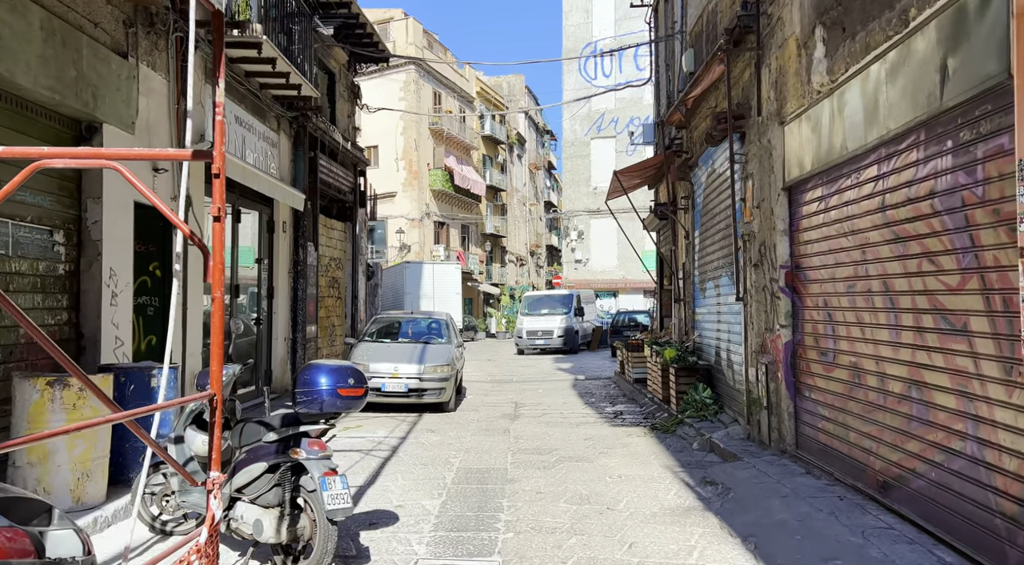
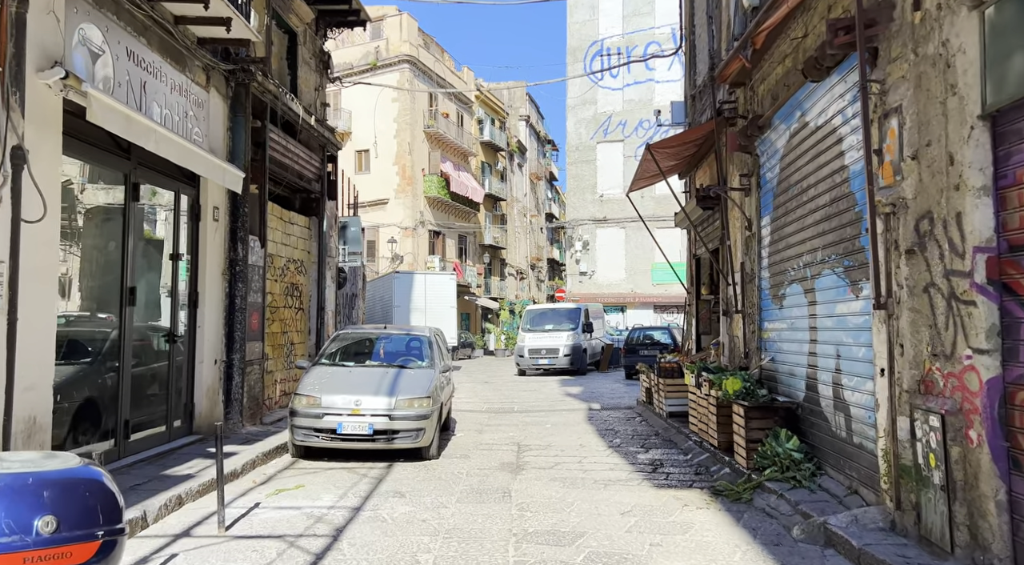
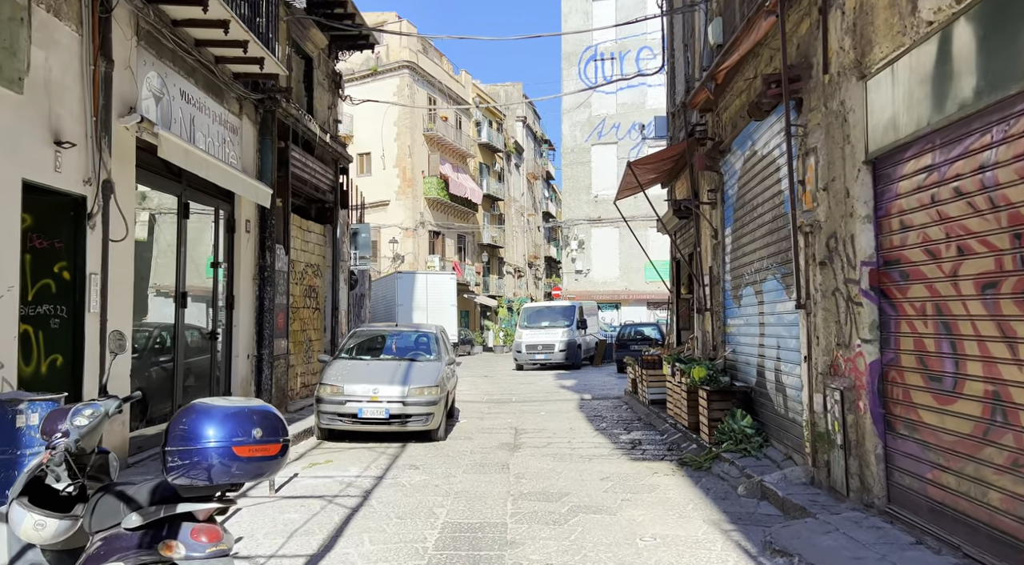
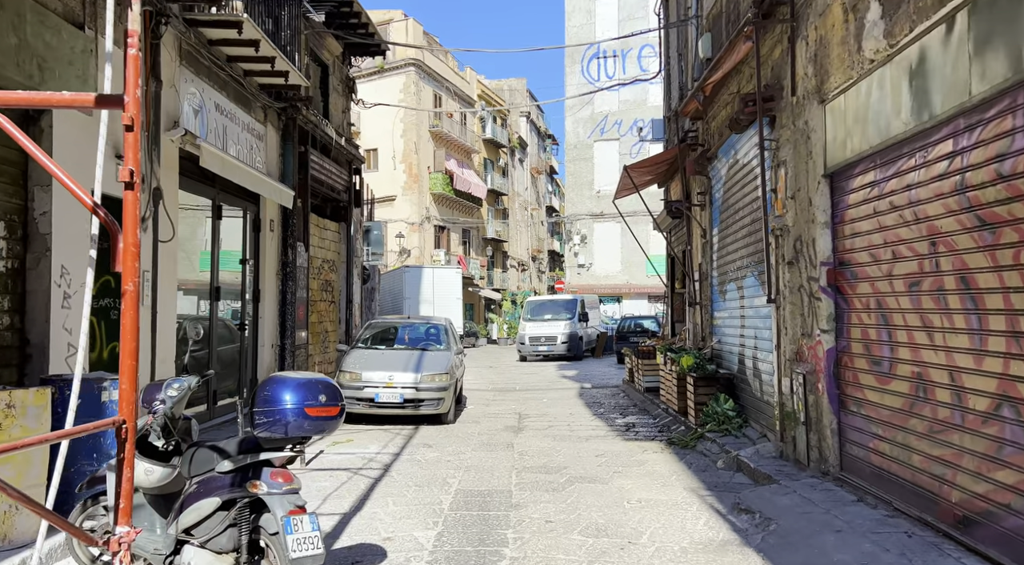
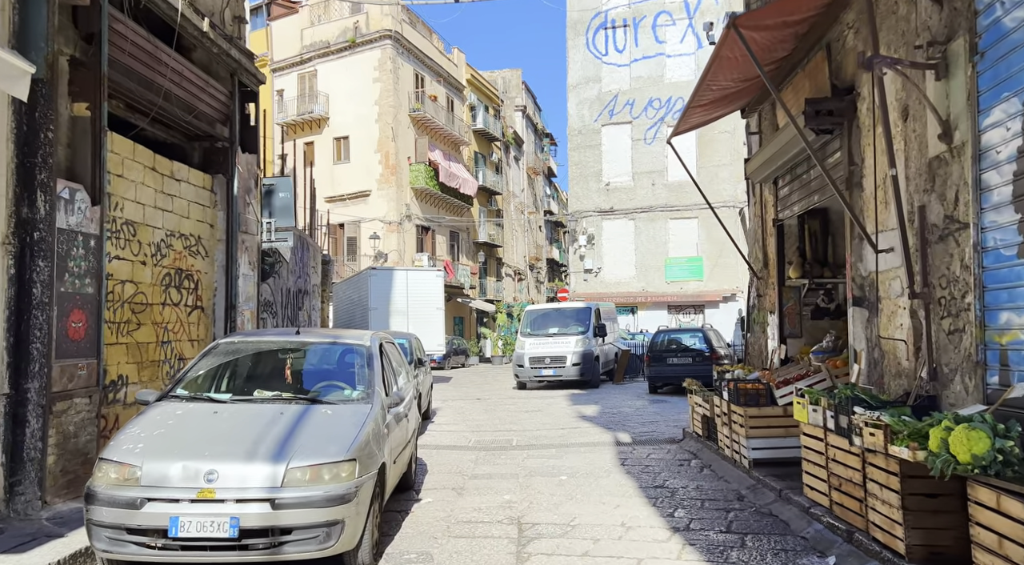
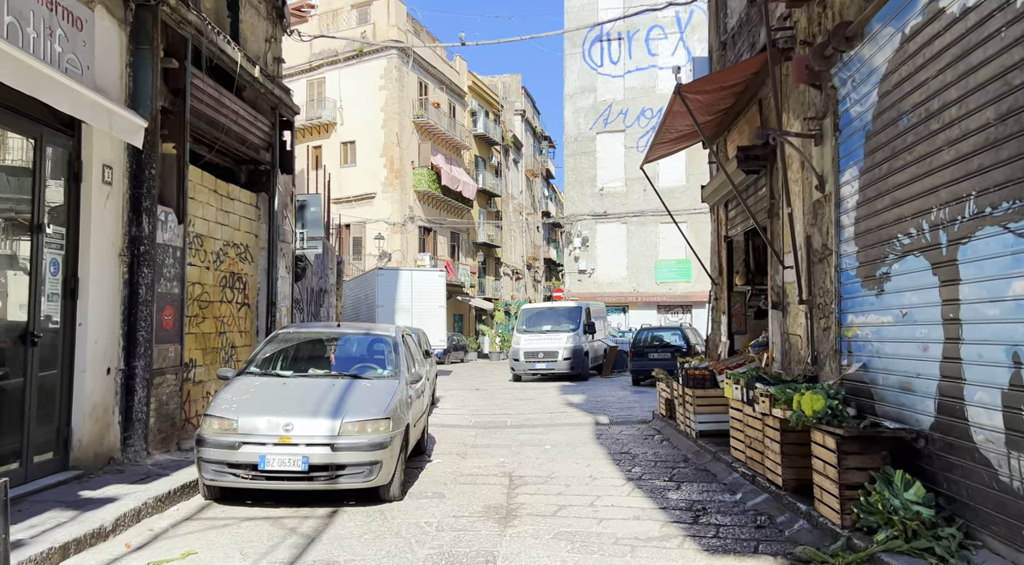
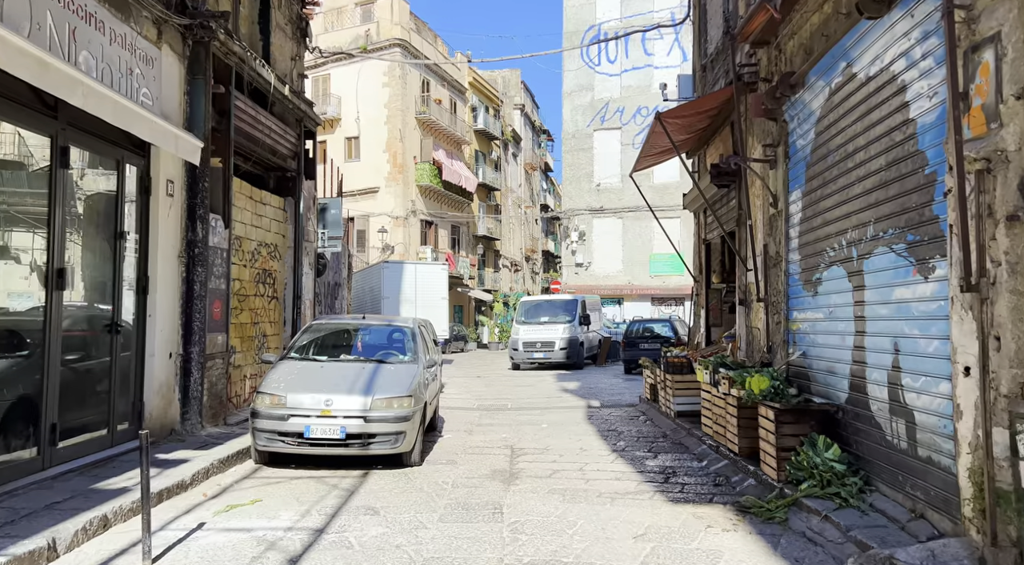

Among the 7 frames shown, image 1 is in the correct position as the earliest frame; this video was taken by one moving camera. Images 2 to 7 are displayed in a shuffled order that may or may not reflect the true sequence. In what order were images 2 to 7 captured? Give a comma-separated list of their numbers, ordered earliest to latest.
4, 3, 2, 7, 6, 5
